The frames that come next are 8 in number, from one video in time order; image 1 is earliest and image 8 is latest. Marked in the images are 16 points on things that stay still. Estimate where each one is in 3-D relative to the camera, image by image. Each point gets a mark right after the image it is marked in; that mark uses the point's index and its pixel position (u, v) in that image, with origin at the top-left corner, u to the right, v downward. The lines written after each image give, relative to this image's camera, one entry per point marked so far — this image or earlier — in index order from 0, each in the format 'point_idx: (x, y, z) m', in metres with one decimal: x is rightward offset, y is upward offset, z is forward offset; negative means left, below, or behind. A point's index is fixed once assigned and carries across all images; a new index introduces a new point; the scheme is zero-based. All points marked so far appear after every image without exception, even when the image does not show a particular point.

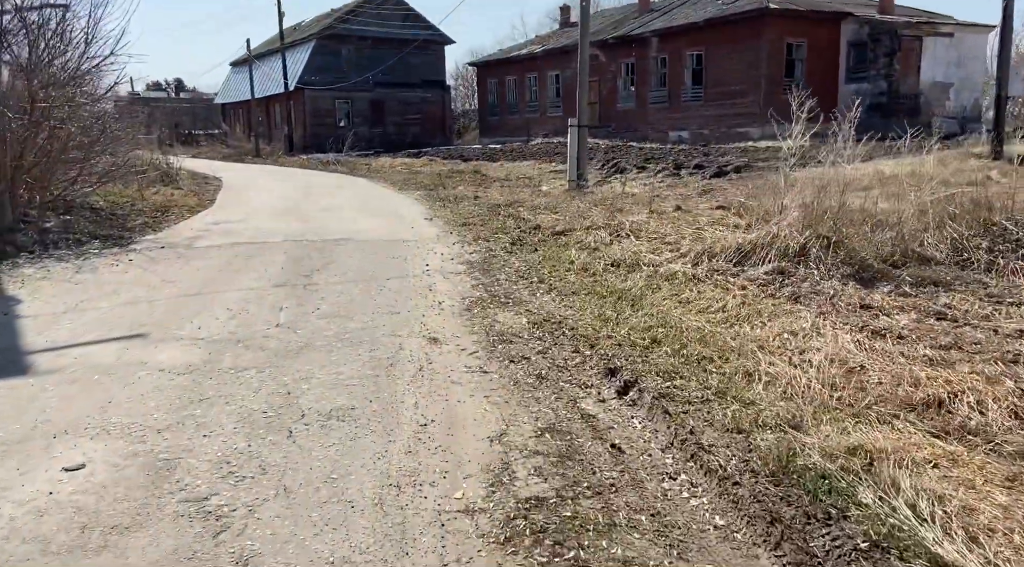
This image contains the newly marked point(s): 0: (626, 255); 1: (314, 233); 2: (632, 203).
0: (+1.0, +0.3, +6.9) m
1: (-2.6, +0.6, +9.8) m
2: (+2.0, +1.2, +12.3) m
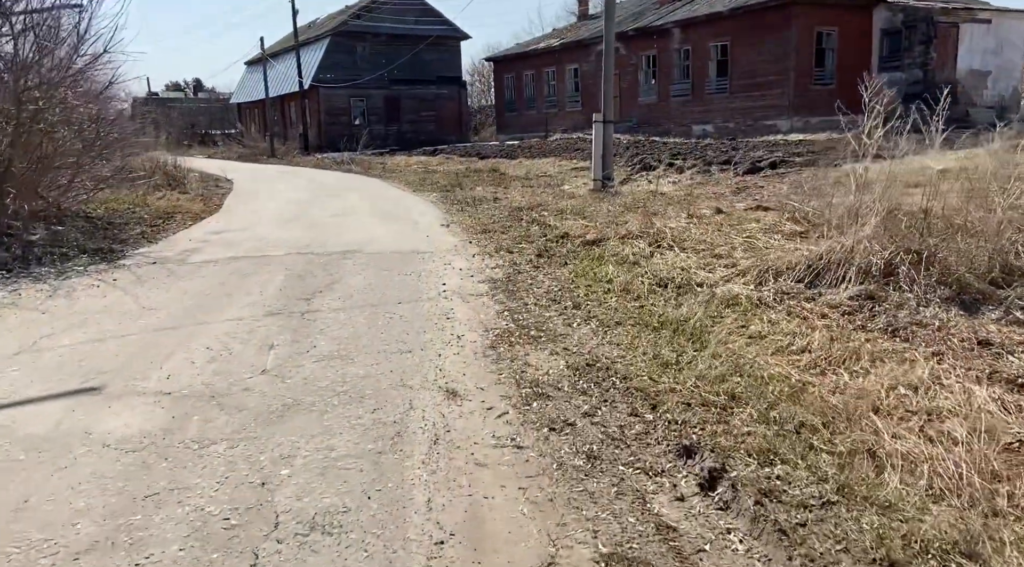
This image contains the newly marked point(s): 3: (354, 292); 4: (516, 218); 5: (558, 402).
0: (+1.2, +0.1, +6.0) m
1: (-2.3, +0.4, +9.0) m
2: (+2.3, +1.1, +11.3) m
3: (-1.3, -0.1, +6.1) m
4: (+0.1, +0.9, +10.9) m
5: (+0.2, -0.5, +3.5) m
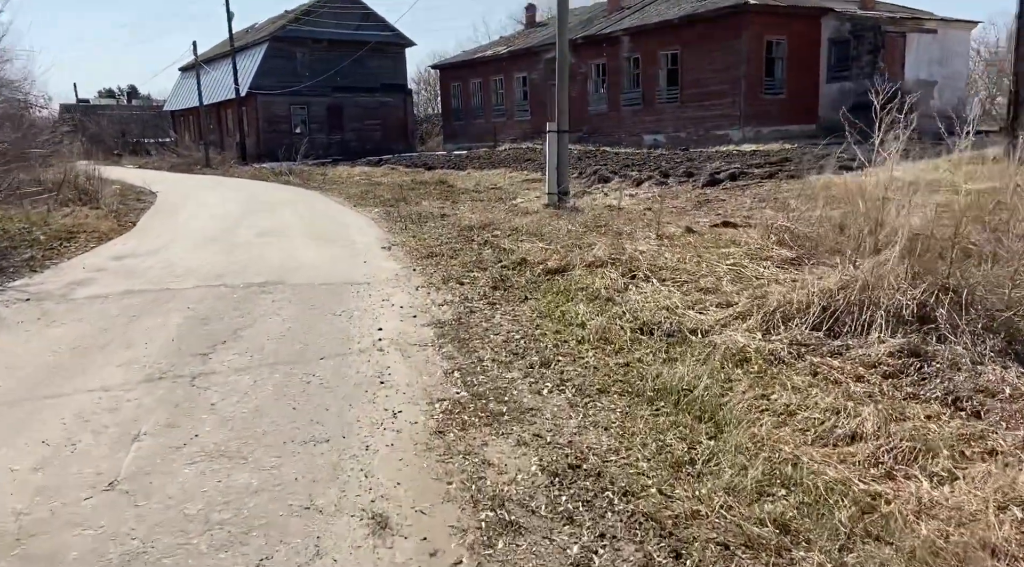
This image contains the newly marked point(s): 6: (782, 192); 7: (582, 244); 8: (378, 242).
0: (+0.9, -0.2, +5.0) m
1: (-2.8, +0.1, +7.8) m
2: (+1.6, +0.8, +10.4) m
3: (-1.6, -0.4, +4.9) m
4: (-0.6, +0.6, +9.8) m
5: (+0.1, -0.8, +2.4) m
6: (+5.2, +1.8, +15.0) m
7: (+0.7, +0.4, +8.0) m
8: (-1.8, +0.6, +10.2) m
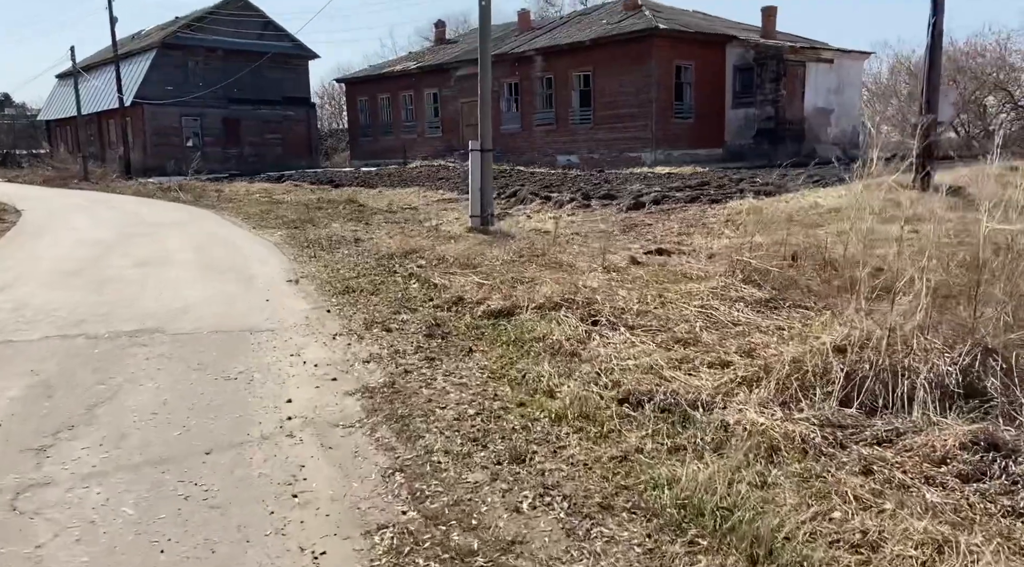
0: (+0.6, -0.5, +4.1) m
1: (-3.4, -0.3, +6.4) m
2: (+0.7, +0.4, +9.5) m
3: (-1.8, -0.7, +3.7) m
4: (-1.4, +0.1, +8.7) m
5: (+0.1, -1.0, +1.4) m
6: (+3.7, +1.2, +14.6) m
7: (+0.1, 0.0, +7.1) m
8: (-2.7, +0.1, +8.9) m
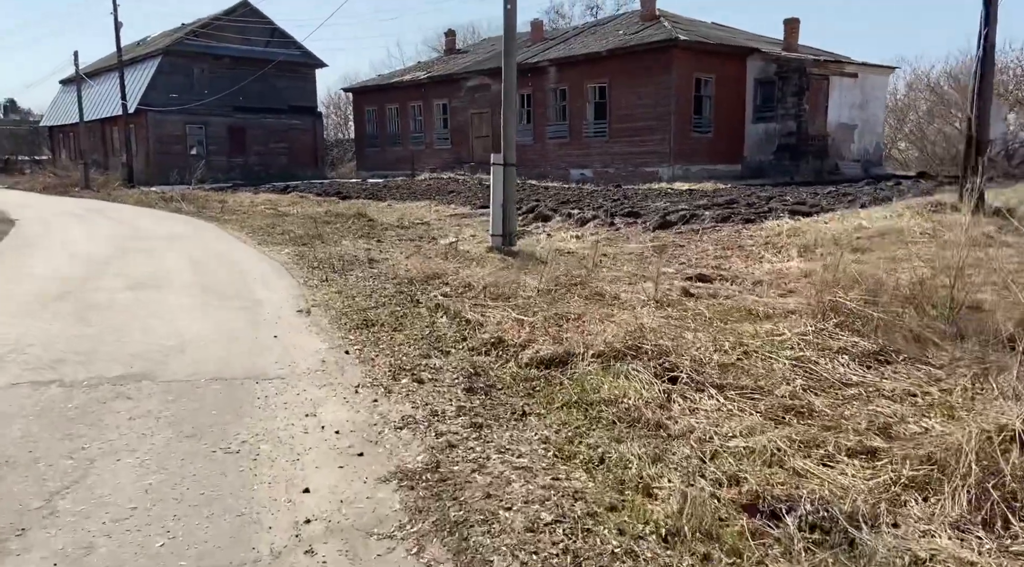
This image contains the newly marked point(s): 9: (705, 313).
0: (+1.0, -0.7, +3.2) m
1: (-3.0, -0.6, +5.5) m
2: (+1.1, 0.0, +8.6) m
3: (-1.5, -0.9, +2.8) m
4: (-1.1, -0.2, +7.8) m
5: (+0.4, -1.3, +0.4) m
6: (+4.1, +0.8, +13.7) m
7: (+0.4, -0.3, +6.2) m
8: (-2.3, -0.2, +8.0) m
9: (+1.7, -0.3, +6.6) m
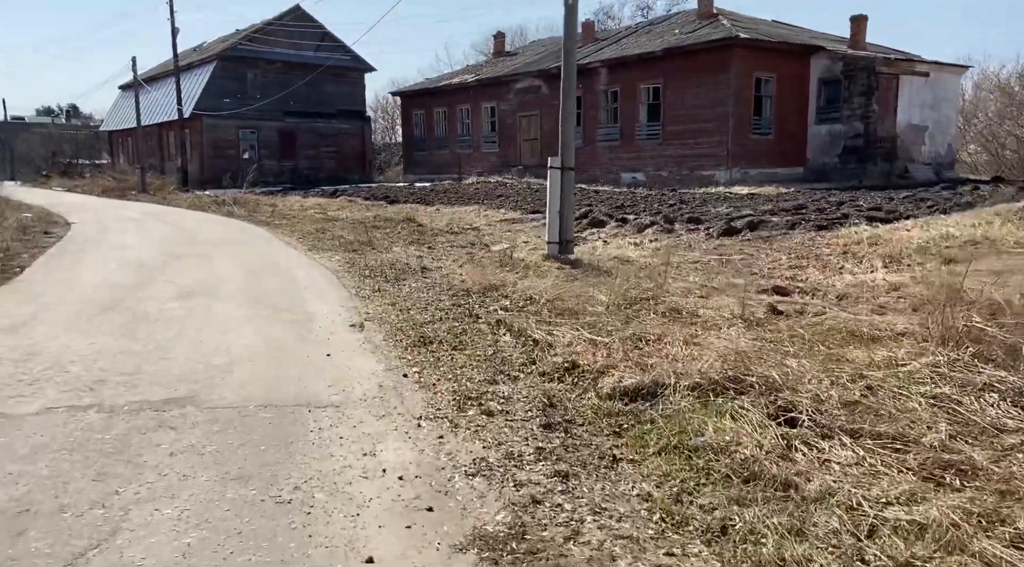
0: (+1.3, -0.9, +2.5) m
1: (-2.5, -0.6, +5.0) m
2: (+1.7, -0.1, +7.9) m
3: (-1.2, -1.0, +2.3) m
4: (-0.4, -0.3, +7.2) m
5: (+0.7, -1.4, -0.2) m
6: (+5.1, +0.6, +12.8) m
7: (+1.0, -0.4, +5.5) m
8: (-1.7, -0.3, +7.5) m
9: (+2.2, -0.4, +5.9) m
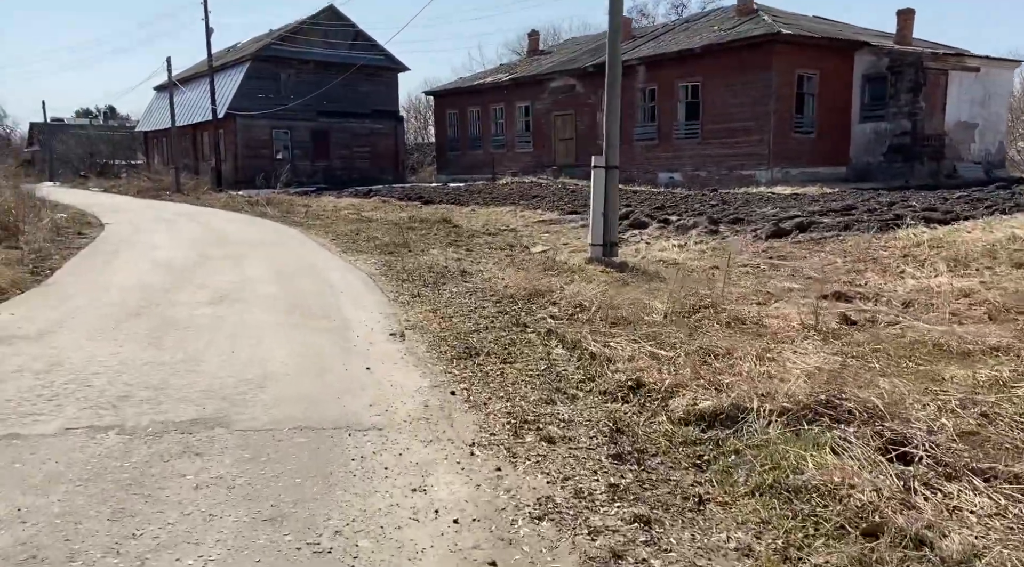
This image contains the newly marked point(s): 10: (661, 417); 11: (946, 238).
0: (+1.6, -0.9, +2.0) m
1: (-2.2, -0.7, +4.7) m
2: (+2.2, -0.2, +7.4) m
3: (-0.9, -1.1, +1.9) m
4: (0.0, -0.3, +6.8) m
5: (+0.8, -1.4, -0.7) m
6: (+5.7, +0.5, +12.2) m
7: (+1.4, -0.5, +5.0) m
8: (-1.2, -0.3, +7.1) m
9: (+2.6, -0.5, +5.3) m
10: (+0.8, -0.7, +4.1) m
11: (+7.0, +0.7, +12.3) m
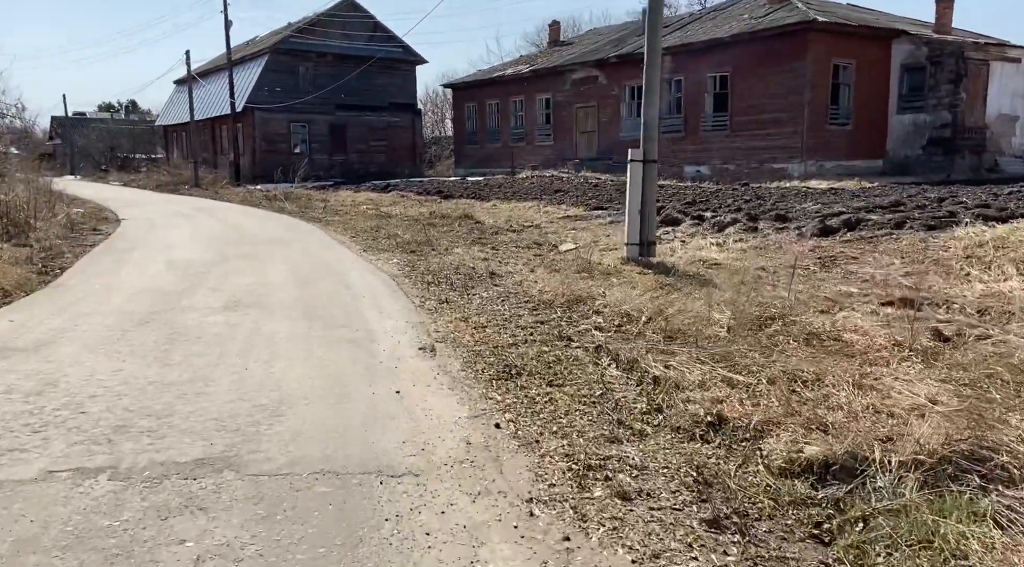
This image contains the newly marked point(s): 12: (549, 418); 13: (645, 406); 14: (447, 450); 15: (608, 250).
0: (+1.8, -1.0, +1.2) m
1: (-1.9, -0.8, +4.0) m
2: (+2.6, -0.3, +6.6) m
3: (-0.7, -1.2, +1.2) m
4: (+0.3, -0.4, +6.1) m
5: (+1.0, -1.5, -1.4) m
6: (+6.2, +0.5, +11.3) m
7: (+1.7, -0.6, +4.3) m
8: (-0.9, -0.4, +6.4) m
9: (+2.9, -0.6, +4.5) m
10: (+1.1, -0.8, +3.4) m
11: (+7.5, +0.7, +11.4) m
12: (+0.2, -0.7, +4.2) m
13: (+0.8, -0.7, +4.2) m
14: (-0.3, -0.8, +3.8) m
15: (+1.5, +0.5, +11.8) m
